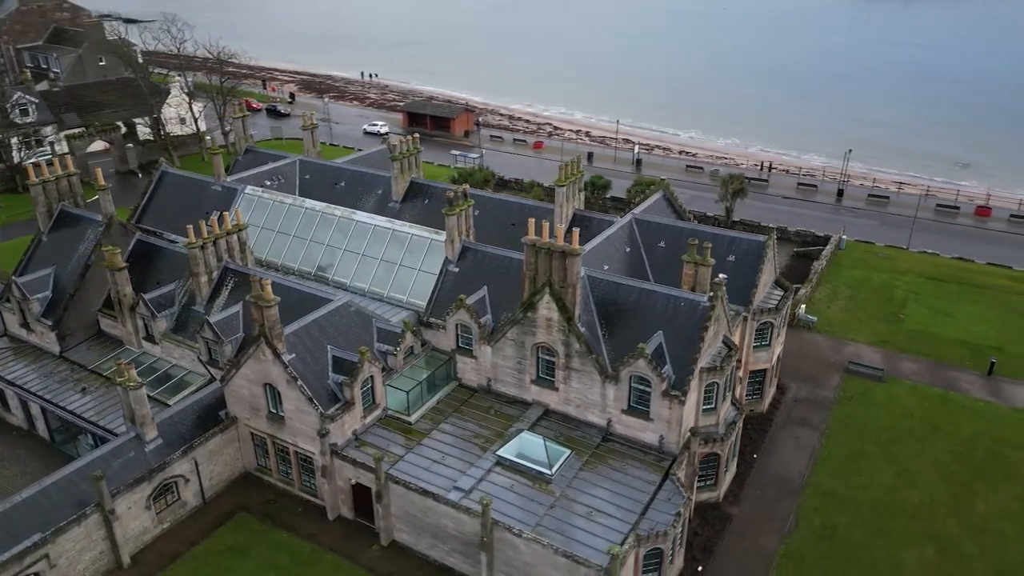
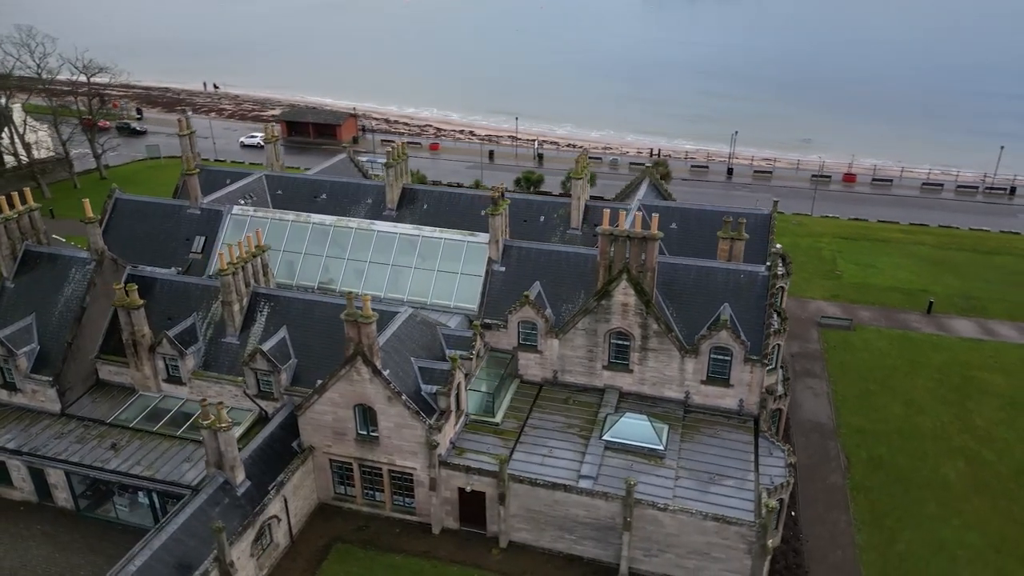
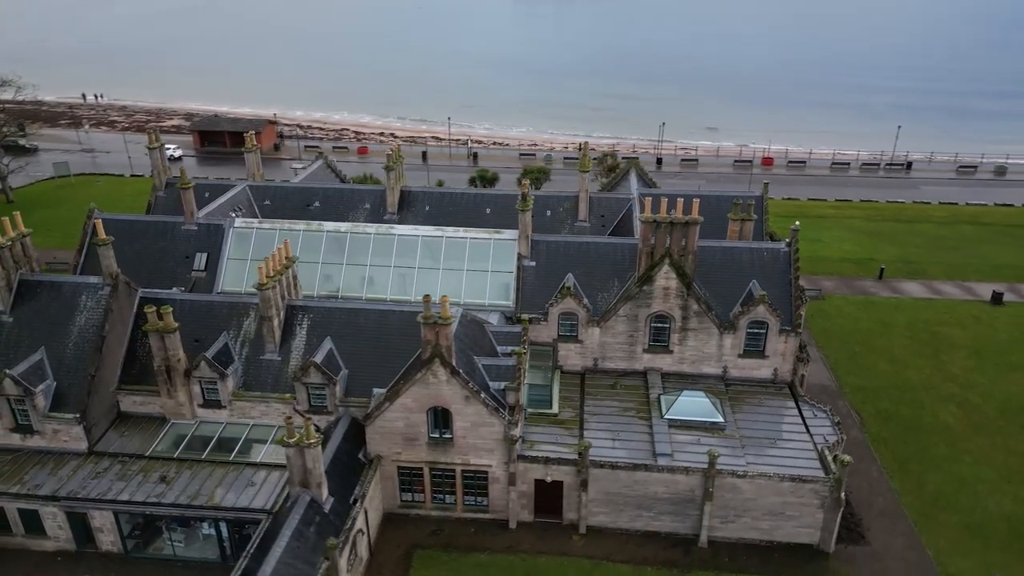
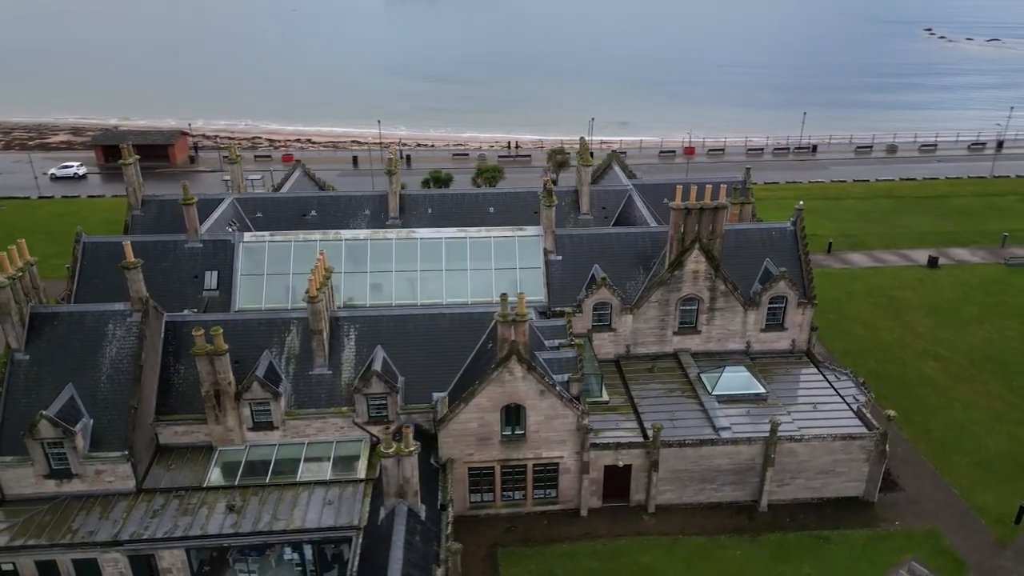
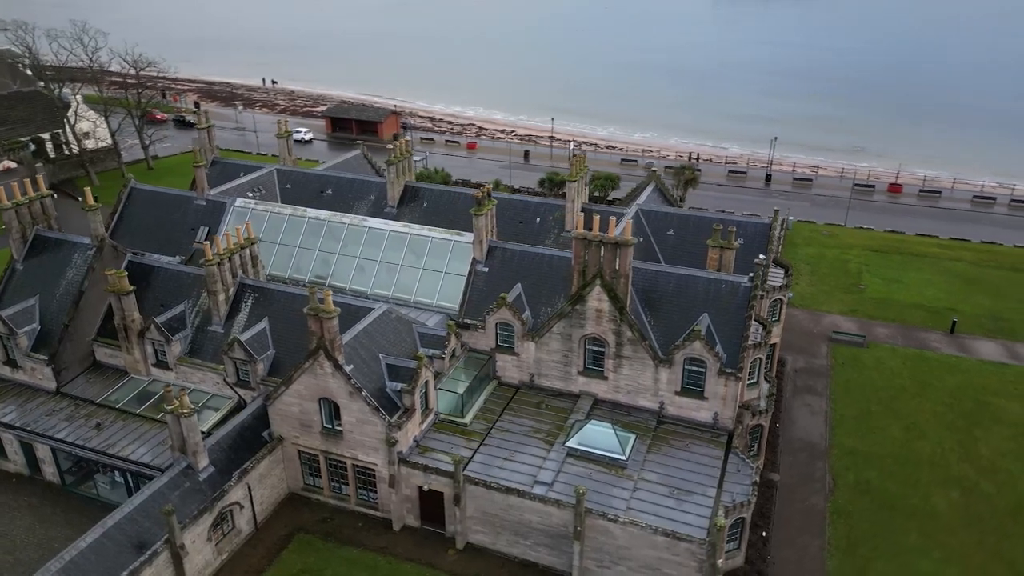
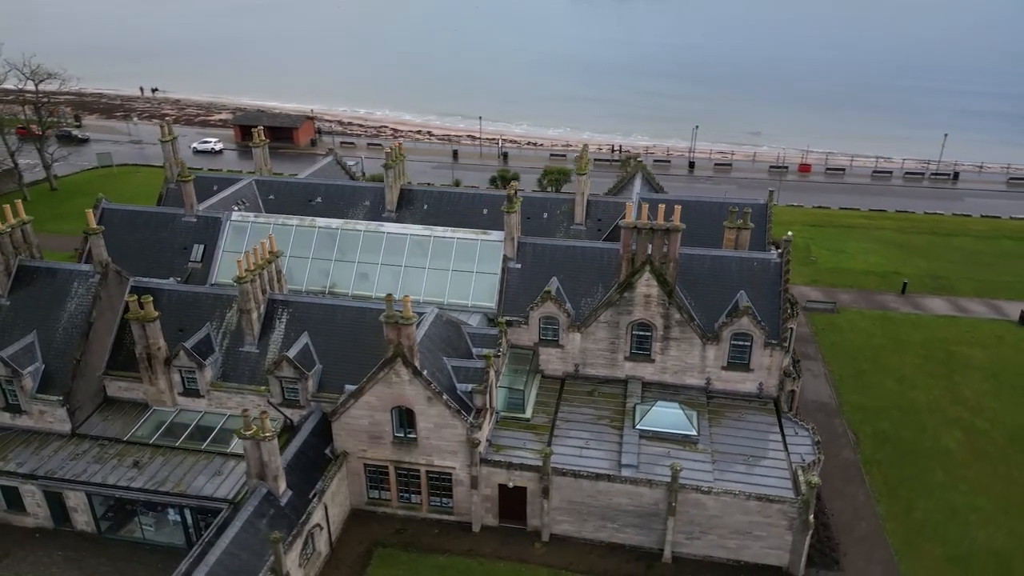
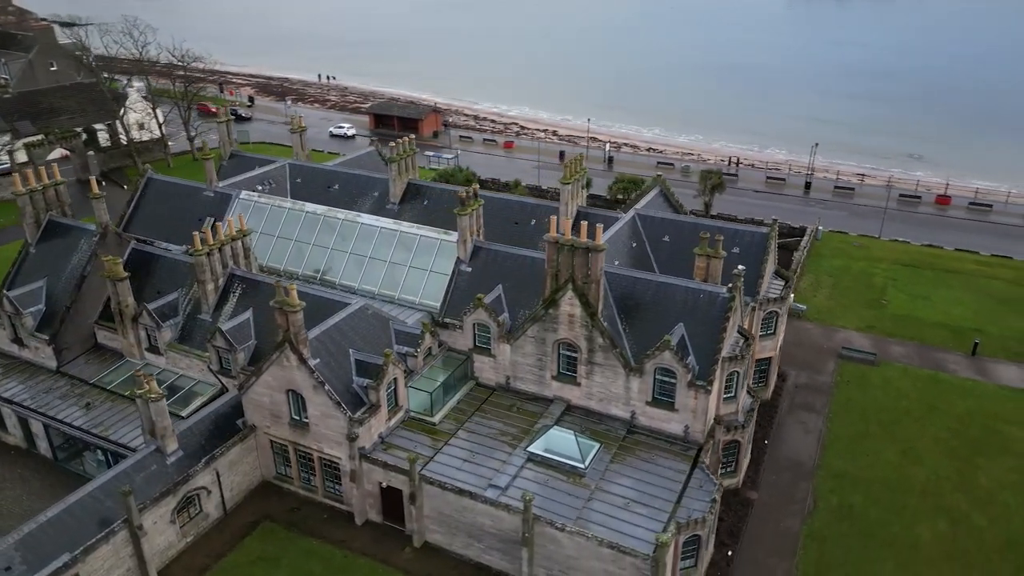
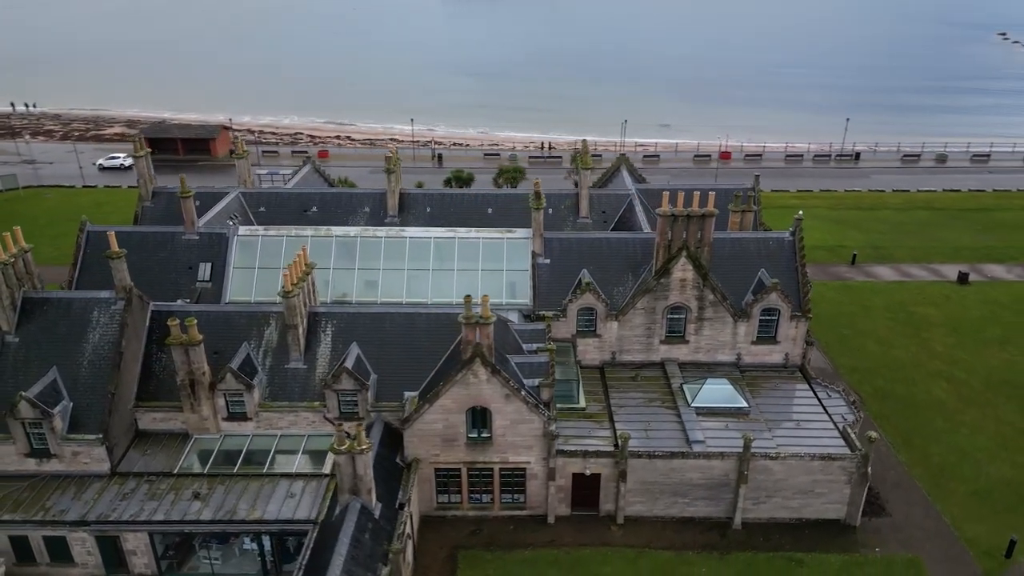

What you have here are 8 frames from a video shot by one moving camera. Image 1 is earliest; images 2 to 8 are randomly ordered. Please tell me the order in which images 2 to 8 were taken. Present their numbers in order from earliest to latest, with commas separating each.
7, 5, 2, 6, 3, 8, 4
